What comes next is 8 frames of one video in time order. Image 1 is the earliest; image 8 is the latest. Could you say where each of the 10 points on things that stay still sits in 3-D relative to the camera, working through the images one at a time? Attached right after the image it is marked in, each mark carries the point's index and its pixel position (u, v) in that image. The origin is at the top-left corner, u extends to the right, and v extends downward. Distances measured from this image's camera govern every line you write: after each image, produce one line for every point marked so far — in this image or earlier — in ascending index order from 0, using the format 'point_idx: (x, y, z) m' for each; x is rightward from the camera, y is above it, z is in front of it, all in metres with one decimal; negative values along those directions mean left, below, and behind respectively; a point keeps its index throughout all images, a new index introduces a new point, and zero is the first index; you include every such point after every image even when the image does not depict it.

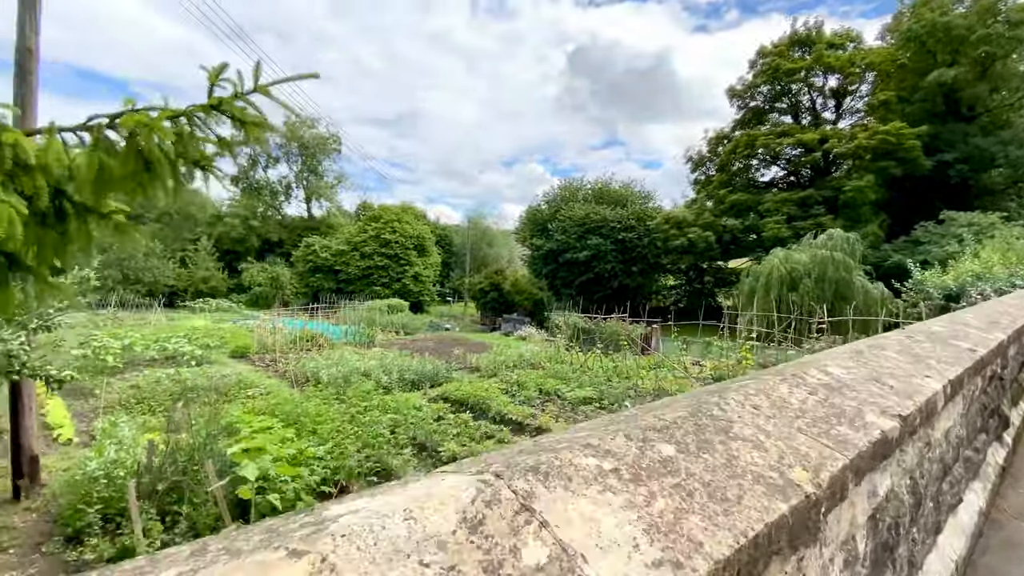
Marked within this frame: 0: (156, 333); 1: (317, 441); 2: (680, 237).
0: (-10.7, -1.3, +14.4) m
1: (-2.0, -1.5, +4.8) m
2: (+6.6, +2.0, +19.1) m
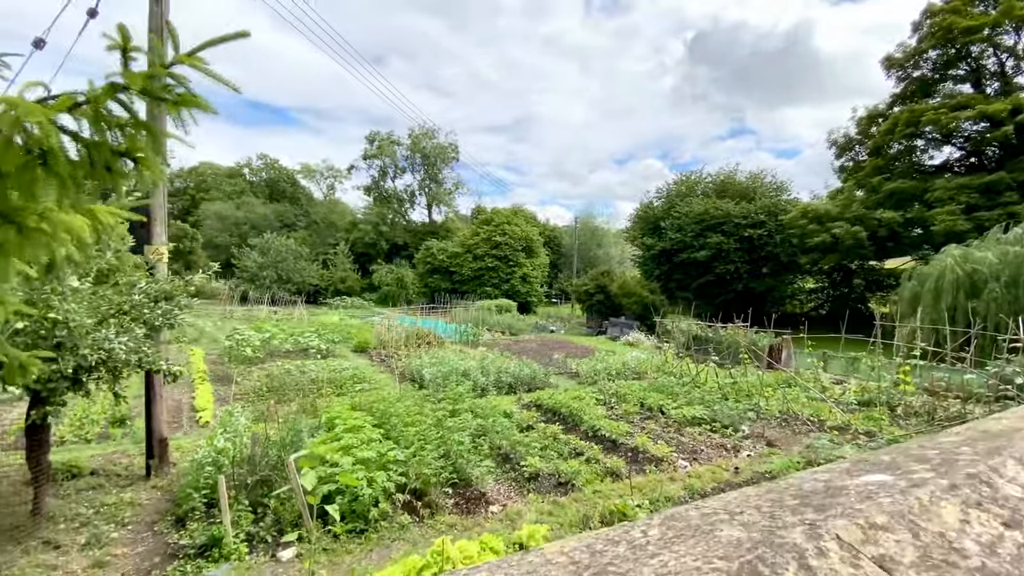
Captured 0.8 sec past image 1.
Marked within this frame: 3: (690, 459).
0: (-7.4, -1.3, +16.2) m
1: (-1.1, -1.6, +4.8) m
2: (+10.6, +1.9, +16.6) m
3: (+1.9, -1.9, +5.2) m
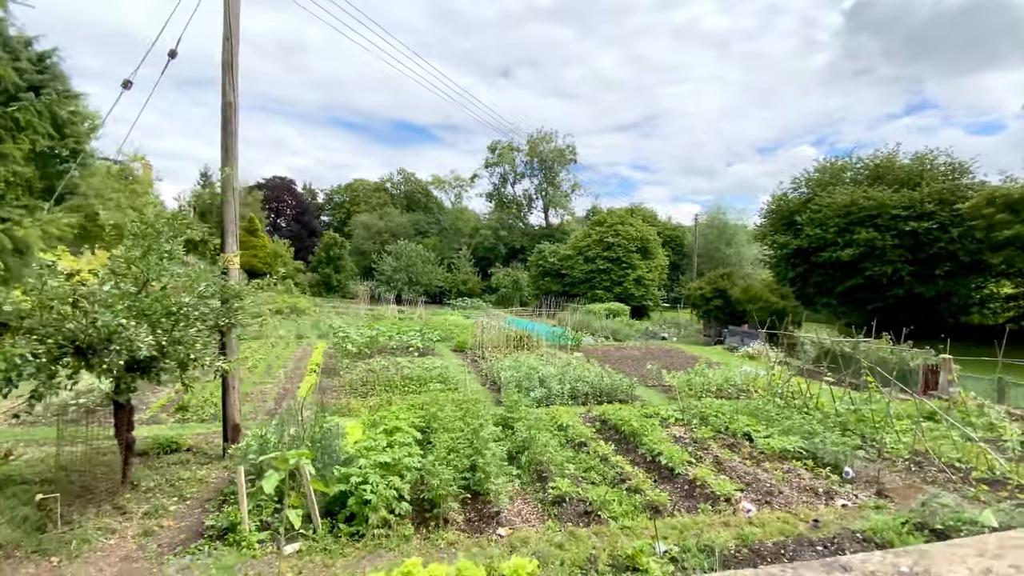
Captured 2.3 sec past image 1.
0: (-3.9, -1.4, +17.4) m
1: (-0.8, -1.6, +4.7) m
2: (+13.6, +1.7, +13.1) m
3: (+2.2, -1.9, +4.3) m
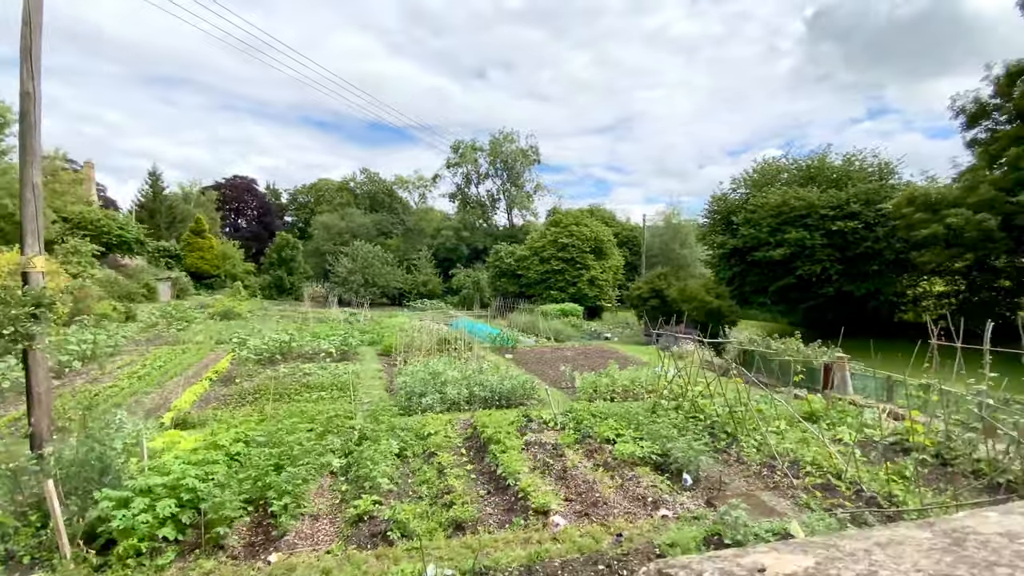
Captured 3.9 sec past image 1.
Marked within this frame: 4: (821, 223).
0: (-6.1, -1.4, +16.8) m
1: (-2.5, -1.6, +4.4) m
2: (+11.6, +1.8, +13.3) m
3: (+0.5, -1.9, +4.1) m
4: (+10.1, +2.1, +15.7) m
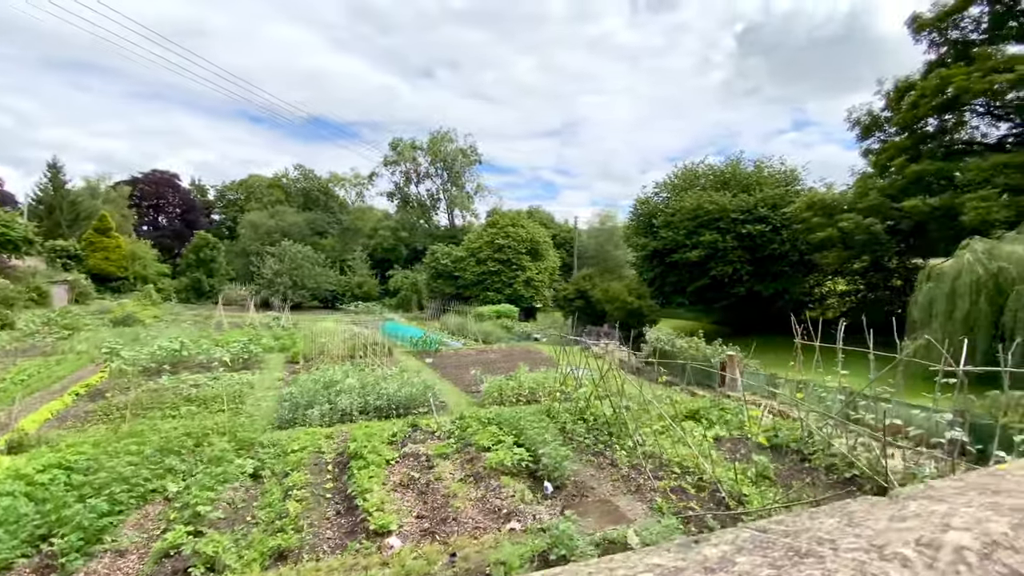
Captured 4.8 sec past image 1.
0: (-8.7, -1.5, +15.8) m
1: (-3.8, -1.7, +3.8) m
2: (+9.2, +1.8, +14.2) m
3: (-0.7, -2.0, +3.8) m
4: (+7.6, +2.1, +16.4) m
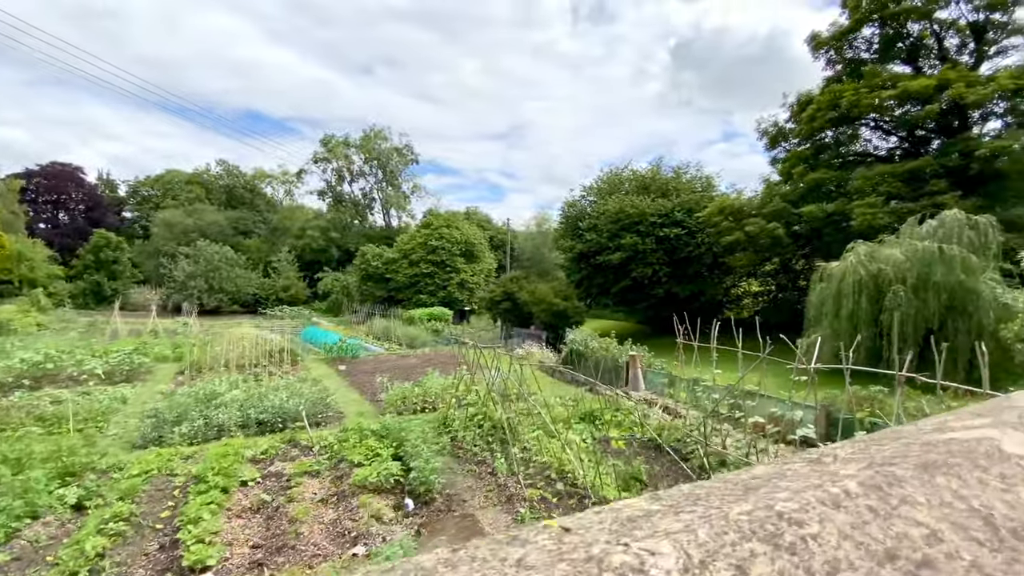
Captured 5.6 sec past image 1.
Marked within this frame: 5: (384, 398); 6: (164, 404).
0: (-11.1, -1.7, +14.5) m
1: (-4.9, -1.7, +3.0) m
2: (+6.9, +1.7, +14.8) m
3: (-1.9, -2.0, +3.4) m
4: (+5.0, +2.0, +16.9) m
5: (-2.3, -2.0, +8.4) m
6: (-5.4, -1.8, +7.5) m
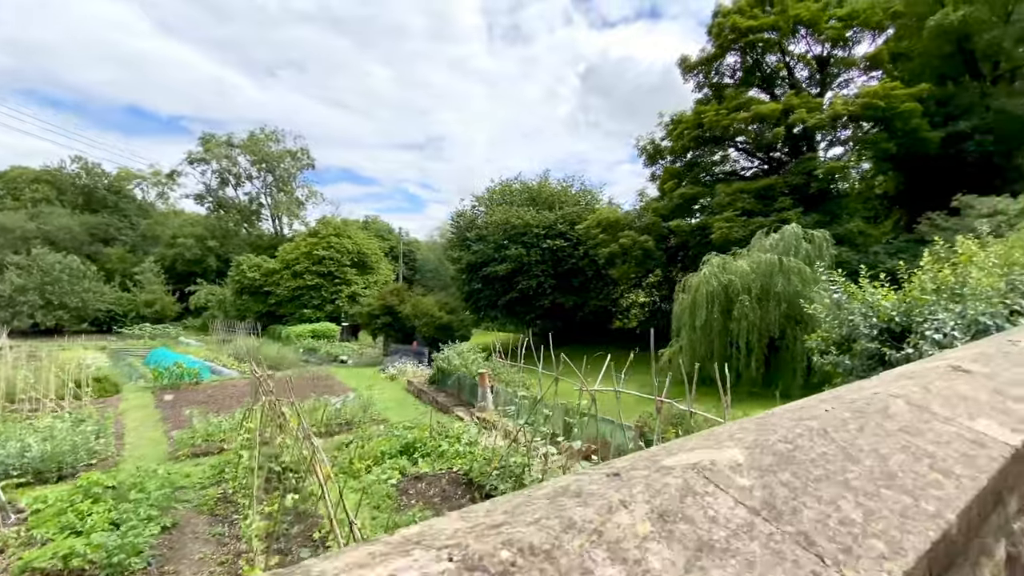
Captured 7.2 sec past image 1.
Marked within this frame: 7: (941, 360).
0: (-14.5, -2.0, +11.5) m
1: (-6.5, -1.8, +1.3) m
2: (+3.1, +1.4, +14.9) m
3: (-3.6, -2.1, +2.1) m
4: (+0.9, +1.6, +16.6) m
5: (-4.8, -2.2, +7.1) m
6: (-7.7, -2.0, +5.6) m
7: (+1.2, -0.2, +1.4) m
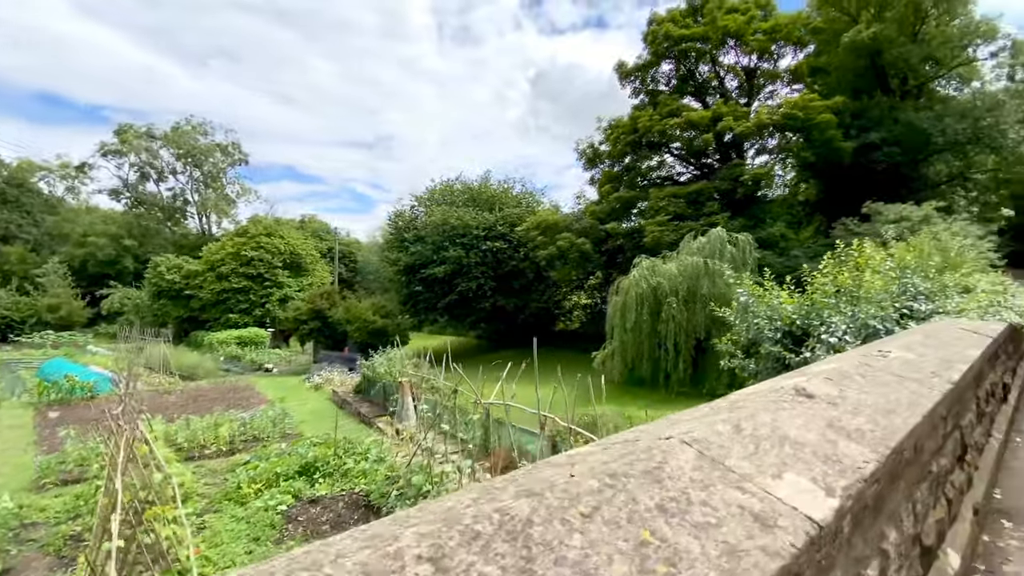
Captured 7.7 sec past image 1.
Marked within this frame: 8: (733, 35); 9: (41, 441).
0: (-16.0, -2.1, +9.7) m
1: (-7.0, -1.8, +0.3) m
2: (+1.2, +1.3, +14.9) m
3: (-4.2, -2.1, +1.4) m
4: (-1.2, +1.5, +16.3) m
5: (-5.9, -2.2, +6.2) m
6: (-8.6, -2.1, +4.4) m
7: (+0.7, -0.2, +1.2) m
8: (+6.9, +7.9, +14.9) m
9: (-7.2, -2.3, +7.4) m
